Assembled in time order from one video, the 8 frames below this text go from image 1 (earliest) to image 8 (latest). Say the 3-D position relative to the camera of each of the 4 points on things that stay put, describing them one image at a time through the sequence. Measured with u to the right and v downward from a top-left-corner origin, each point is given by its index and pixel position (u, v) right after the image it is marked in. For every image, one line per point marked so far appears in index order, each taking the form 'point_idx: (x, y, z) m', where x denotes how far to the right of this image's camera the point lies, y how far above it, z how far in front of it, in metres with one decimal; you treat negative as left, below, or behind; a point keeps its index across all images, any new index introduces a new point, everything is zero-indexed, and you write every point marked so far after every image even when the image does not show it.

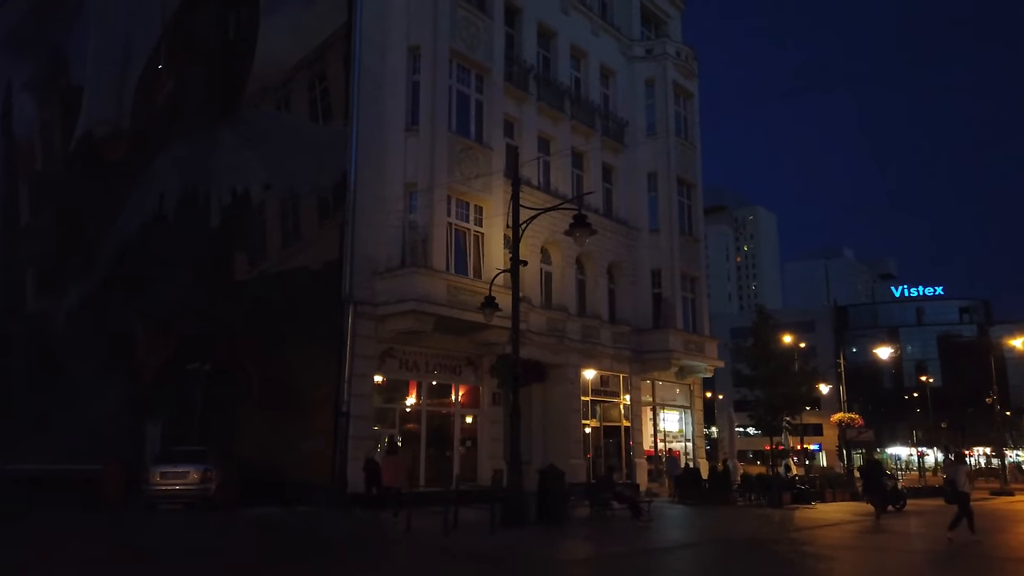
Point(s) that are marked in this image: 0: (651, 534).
0: (+3.3, -6.1, +18.0) m
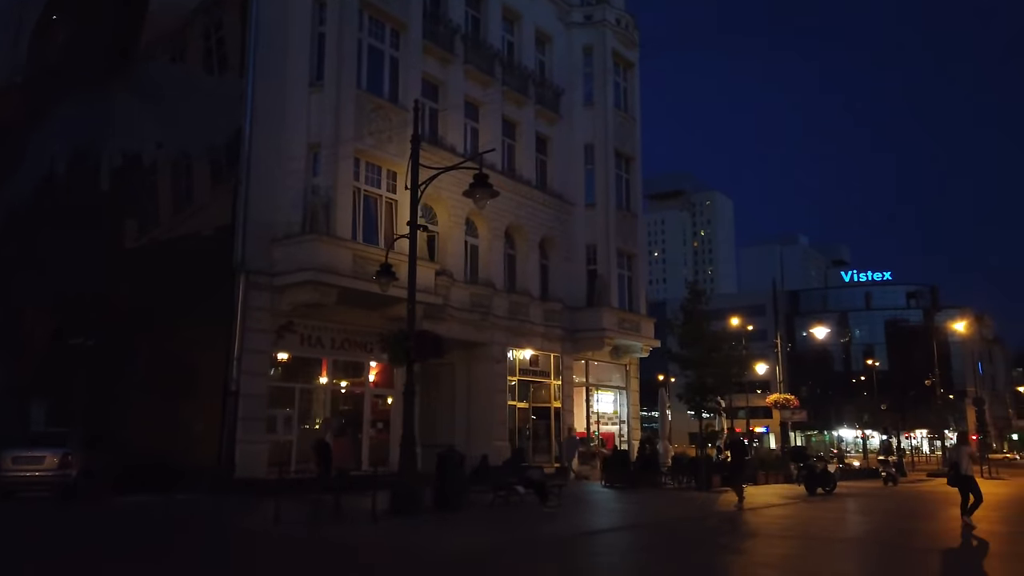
0: (+0.9, -5.4, +16.7) m
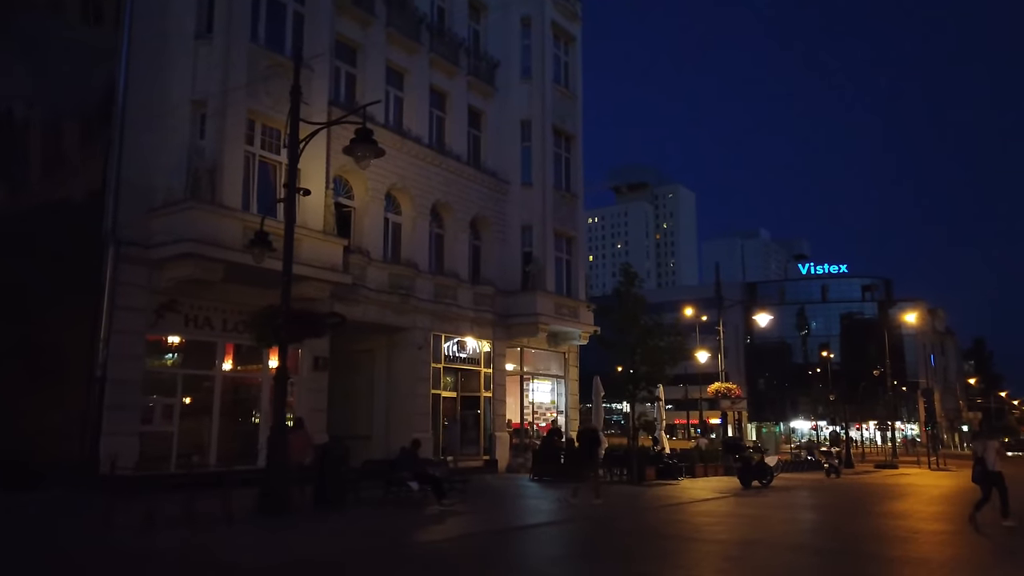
0: (-1.3, -4.8, +15.0) m
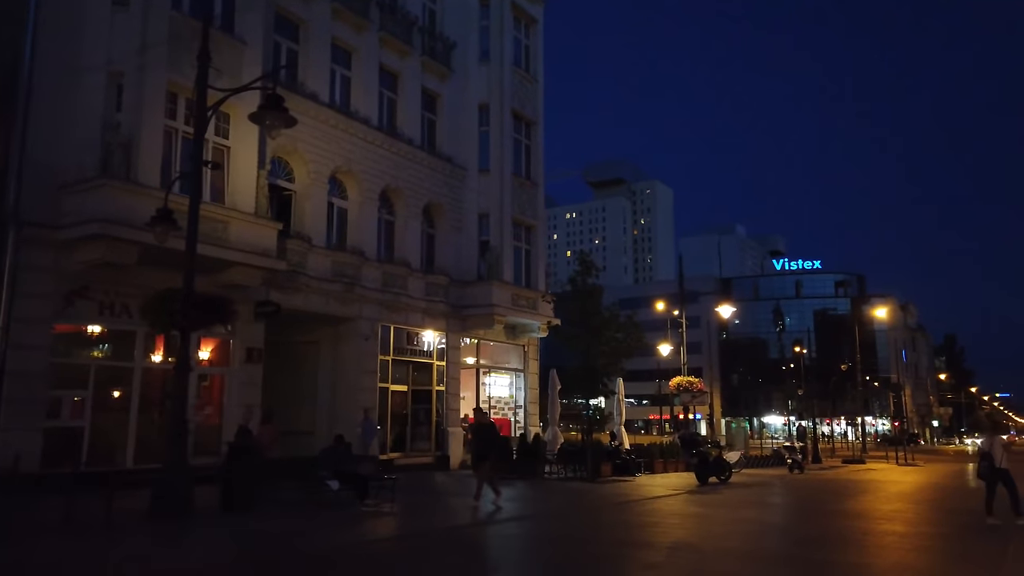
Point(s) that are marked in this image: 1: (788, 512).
0: (-2.7, -4.5, +13.9) m
1: (+7.0, -5.6, +18.8) m
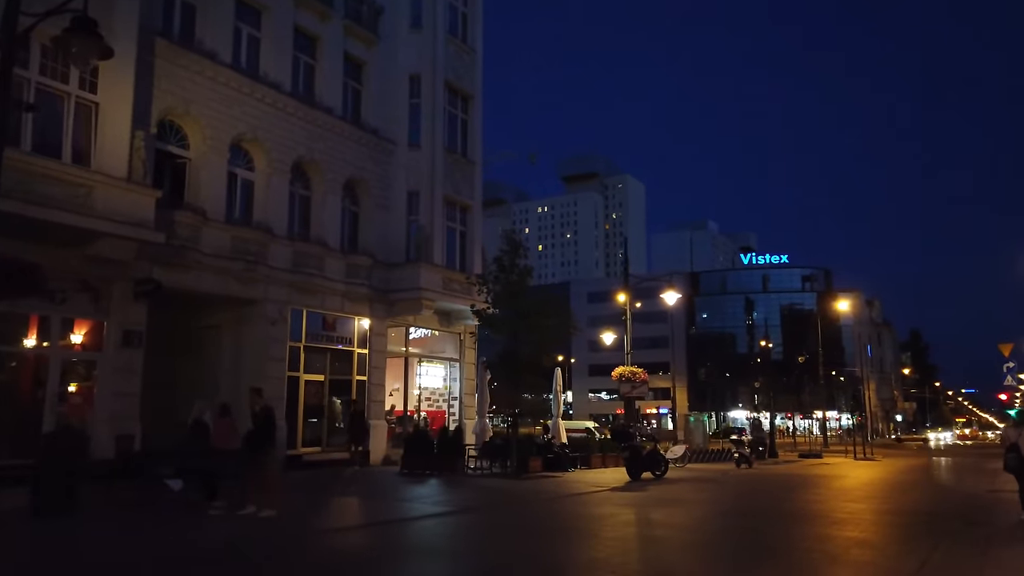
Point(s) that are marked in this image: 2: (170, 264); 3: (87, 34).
0: (-4.8, -4.0, +11.9) m
1: (+4.8, -5.1, +17.1) m
2: (-9.0, +0.6, +19.5) m
3: (-6.0, +3.6, +10.5) m
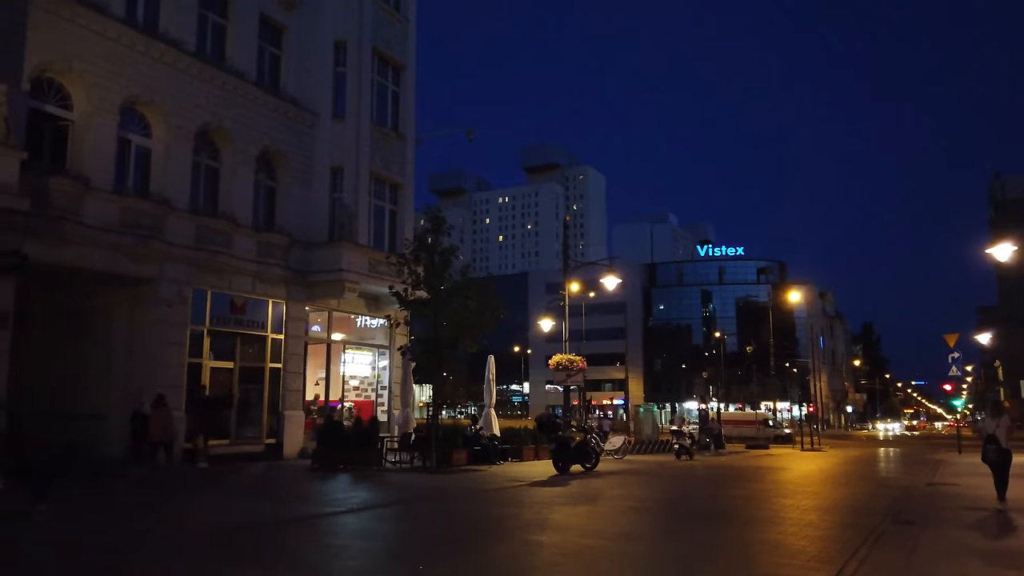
0: (-6.5, -3.5, +10.2) m
1: (+2.8, -4.6, +15.8) m
2: (-11.1, +1.2, +17.4) m
3: (-7.6, +4.0, +8.6) m
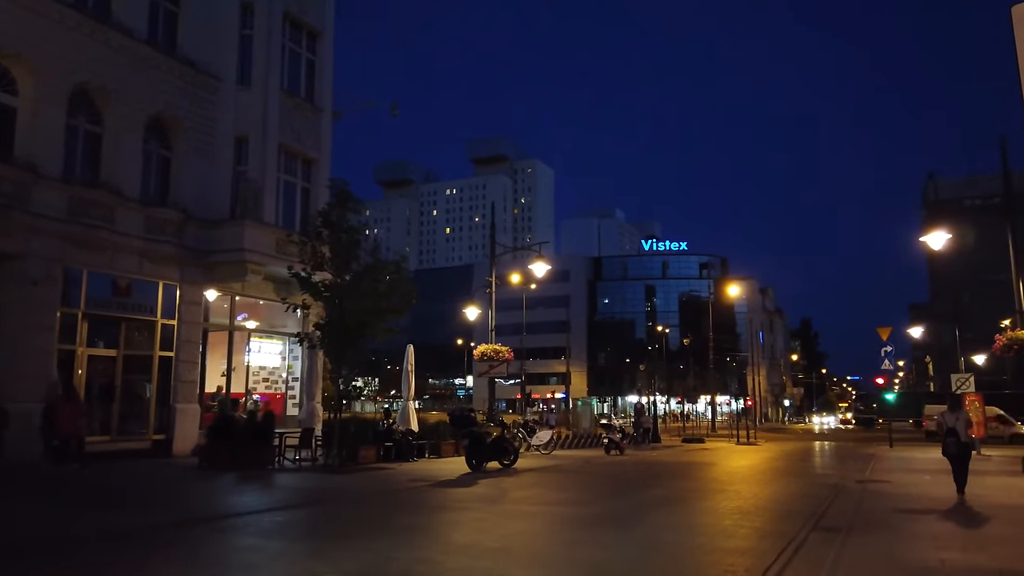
0: (-8.1, -3.0, +8.1) m
1: (+0.8, -4.2, +14.4) m
2: (-13.1, +1.8, +15.0) m
3: (-8.9, +4.5, +6.4) m
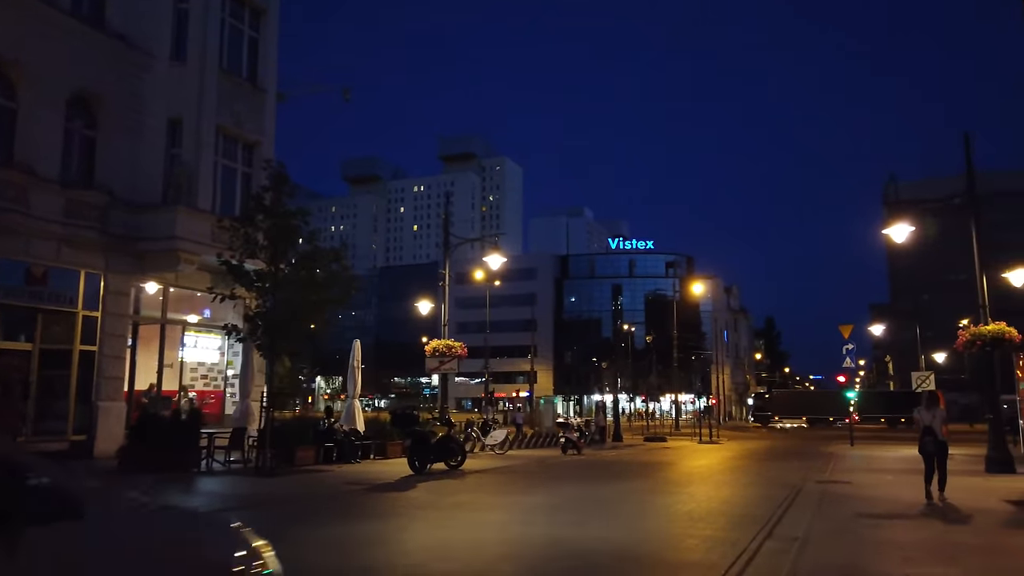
0: (-8.9, -2.8, +6.6) m
1: (-0.3, -4.0, +13.3) m
2: (-14.2, +2.1, +13.3) m
3: (-9.6, +4.7, +4.9) m
